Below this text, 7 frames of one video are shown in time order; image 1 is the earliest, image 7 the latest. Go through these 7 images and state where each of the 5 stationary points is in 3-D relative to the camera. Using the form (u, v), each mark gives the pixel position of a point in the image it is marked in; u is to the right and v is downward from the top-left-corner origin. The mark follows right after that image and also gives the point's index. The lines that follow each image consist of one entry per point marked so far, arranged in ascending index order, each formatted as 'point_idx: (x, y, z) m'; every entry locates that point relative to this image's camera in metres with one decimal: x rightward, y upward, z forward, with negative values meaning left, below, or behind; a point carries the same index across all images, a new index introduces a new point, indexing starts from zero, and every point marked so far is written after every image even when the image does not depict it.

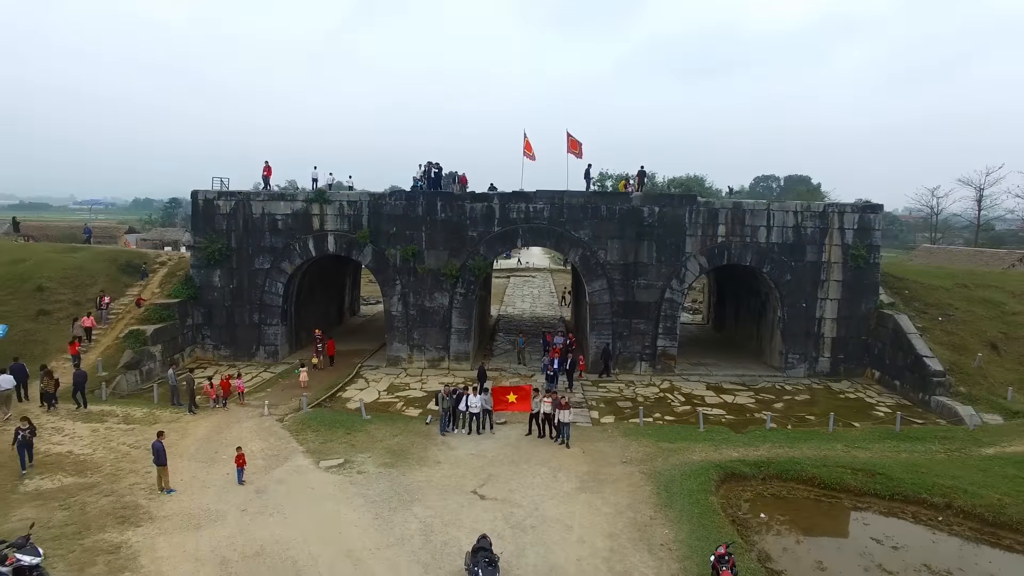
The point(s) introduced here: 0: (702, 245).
0: (+3.1, +0.7, +12.3) m
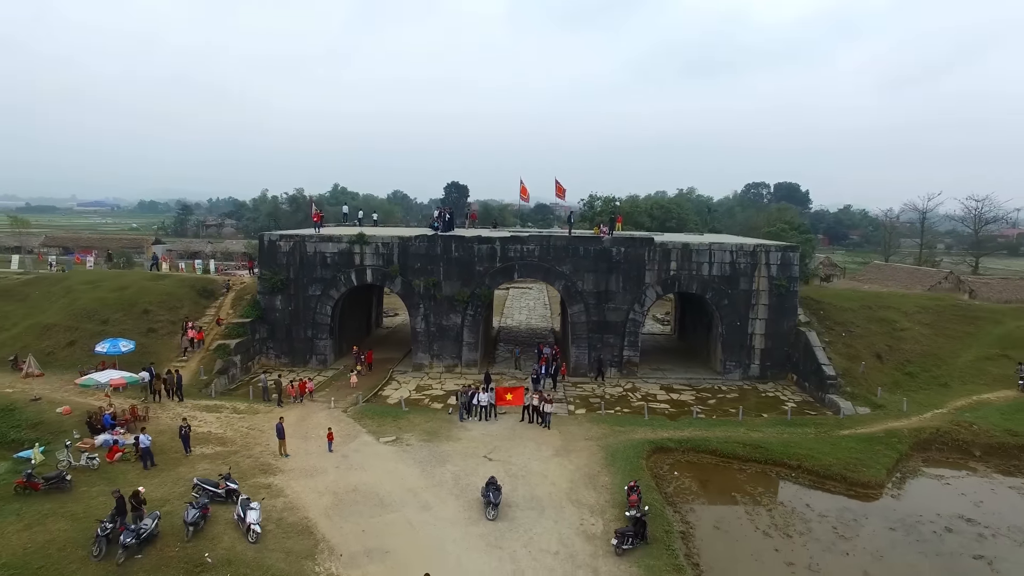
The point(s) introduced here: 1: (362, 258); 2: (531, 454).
0: (+3.0, +0.2, +15.9) m
1: (-3.1, +0.6, +16.0) m
2: (+0.3, -2.2, +10.5) m
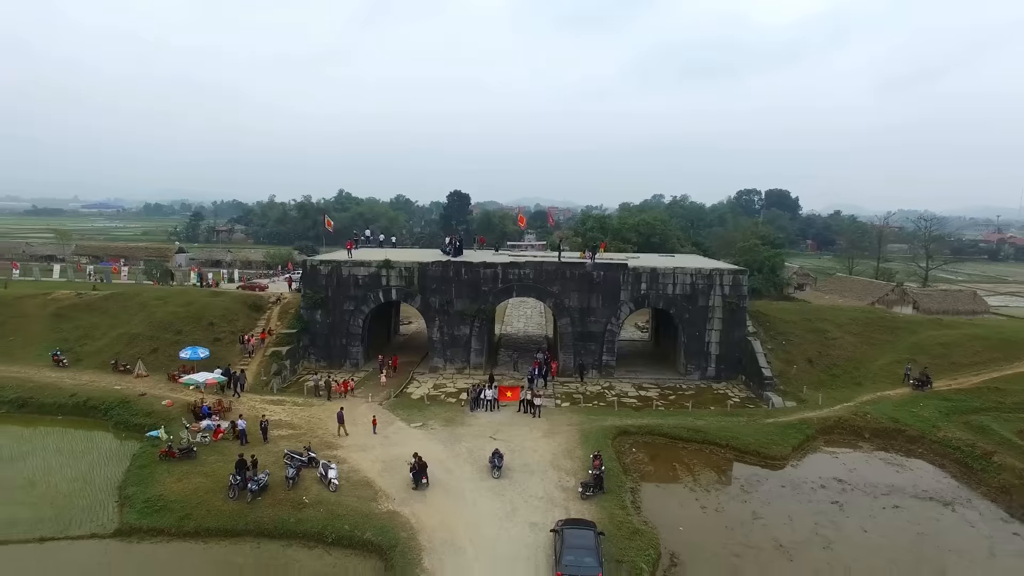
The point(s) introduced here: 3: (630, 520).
0: (+3.0, -0.2, +19.3) m
1: (-3.1, +0.2, +19.5) m
2: (+0.2, -2.7, +13.9) m
3: (+1.6, -3.1, +10.4) m
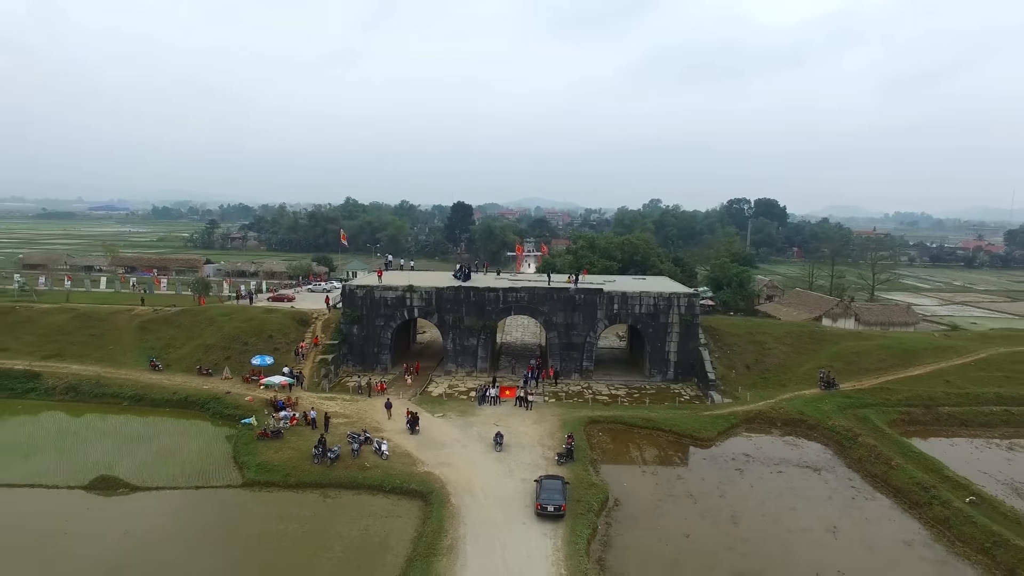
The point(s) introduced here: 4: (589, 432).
0: (+3.0, -0.8, +24.1) m
1: (-3.2, -0.4, +24.3) m
2: (+0.2, -3.3, +18.7) m
3: (+1.5, -3.7, +15.2) m
4: (+1.8, -3.5, +18.5) m
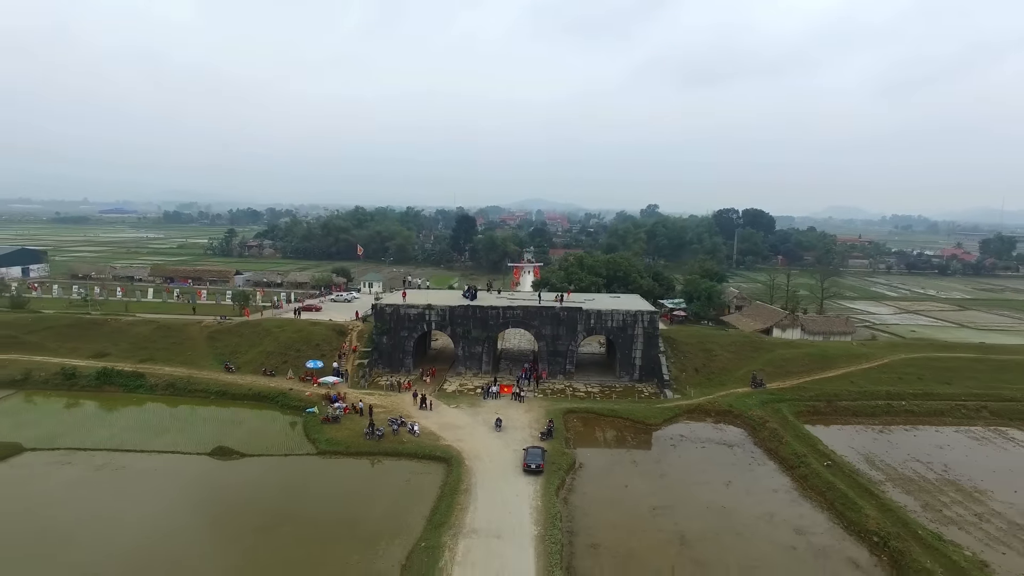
0: (+2.9, -1.5, +30.2) m
1: (-3.3, -1.1, +30.4) m
2: (+0.1, -4.0, +24.8) m
3: (+1.4, -4.4, +21.2) m
4: (+1.7, -4.2, +24.6) m
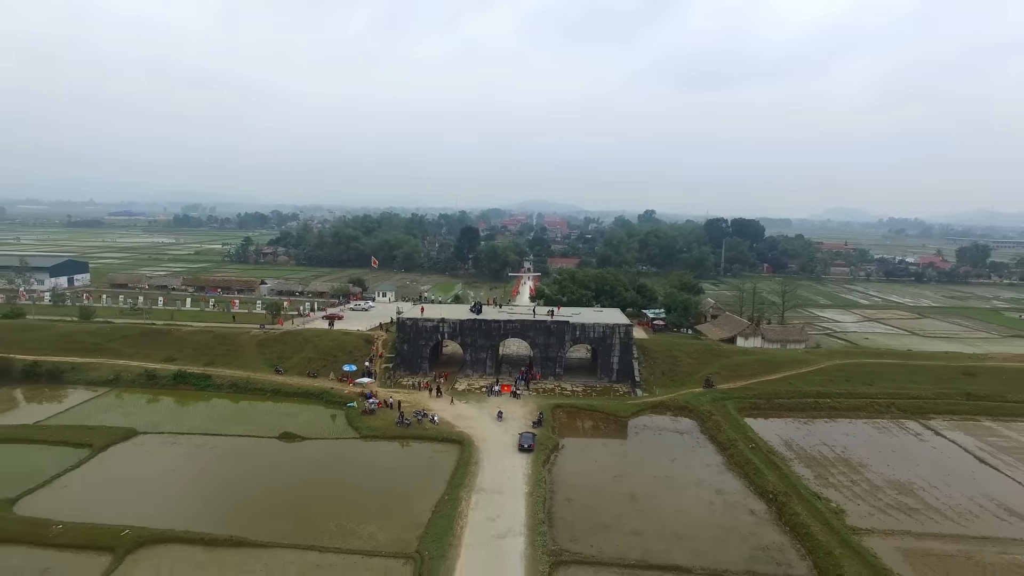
0: (+2.8, -2.3, +36.3) m
1: (-3.3, -1.9, +36.5) m
2: (0.0, -4.8, +31.0) m
3: (+1.4, -5.2, +27.4) m
4: (+1.7, -5.0, +30.7) m
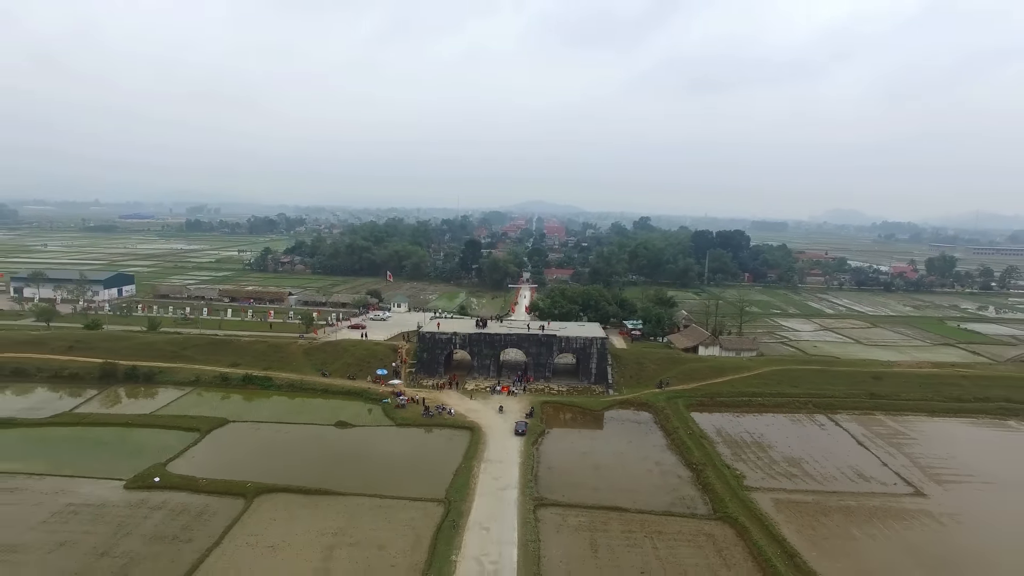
0: (+2.8, -3.4, +45.0) m
1: (-3.4, -3.0, +45.2) m
2: (-0.1, -5.9, +39.6) m
3: (+1.3, -6.4, +36.0) m
4: (+1.6, -6.1, +39.4) m
